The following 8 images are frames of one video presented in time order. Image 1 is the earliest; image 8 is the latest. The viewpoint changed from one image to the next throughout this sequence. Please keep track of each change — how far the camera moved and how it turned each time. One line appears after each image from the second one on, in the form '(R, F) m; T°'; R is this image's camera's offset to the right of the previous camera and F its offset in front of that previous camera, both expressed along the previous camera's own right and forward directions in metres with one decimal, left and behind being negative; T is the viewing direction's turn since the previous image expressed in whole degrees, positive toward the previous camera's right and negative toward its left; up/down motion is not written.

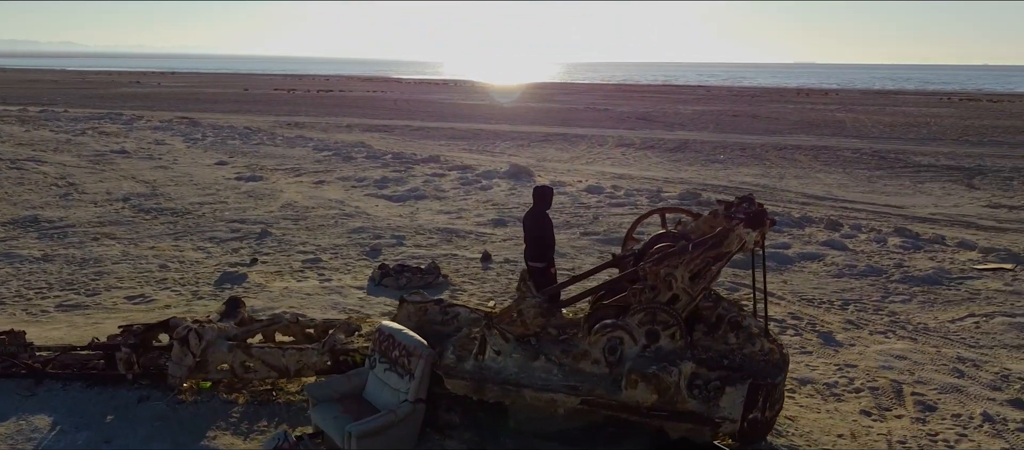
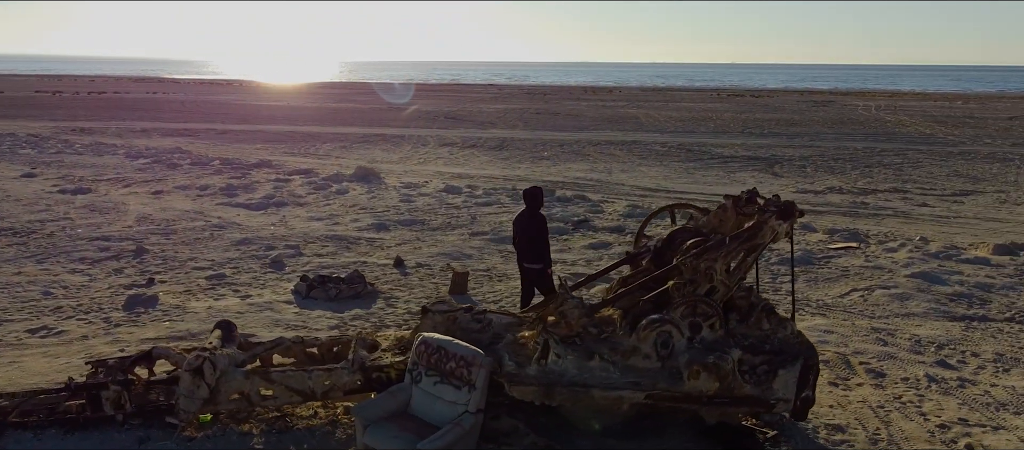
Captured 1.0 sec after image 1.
(-1.5, +0.2) m; +14°
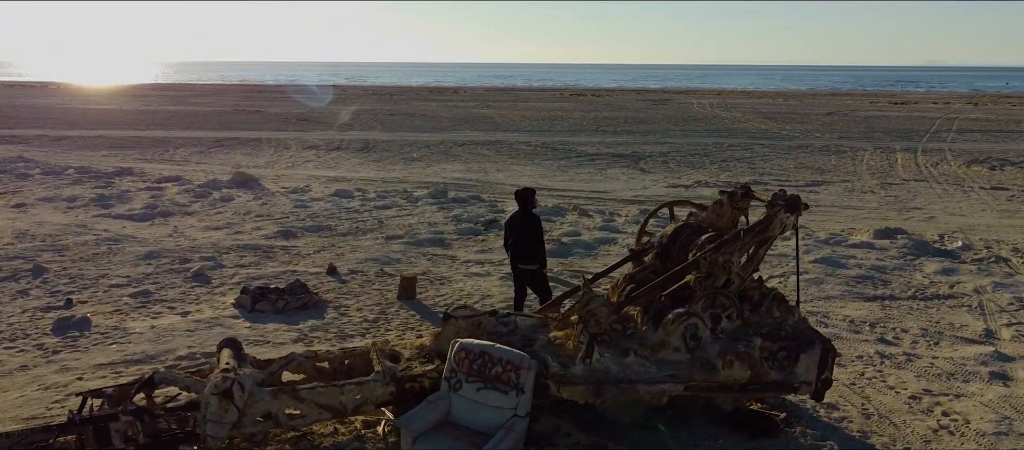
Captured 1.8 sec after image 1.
(-1.1, +0.1) m; +11°
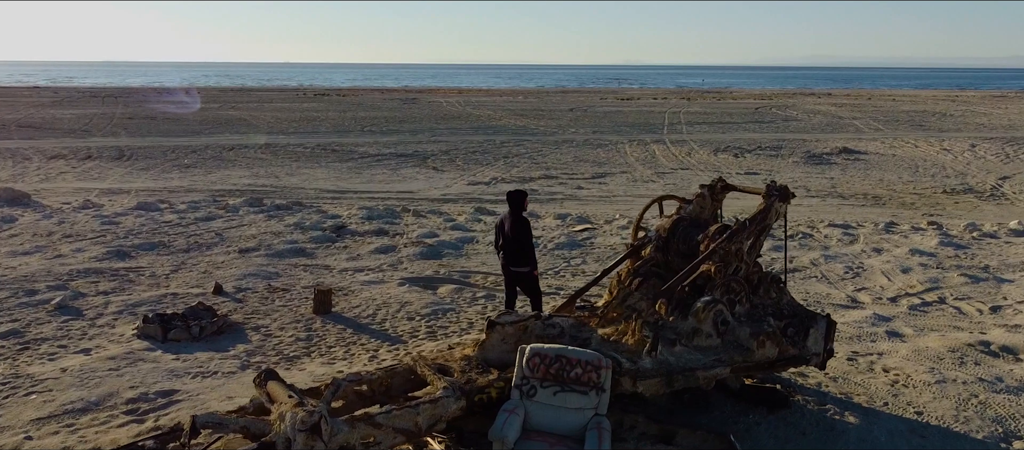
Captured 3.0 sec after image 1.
(-1.9, +0.3) m; +17°
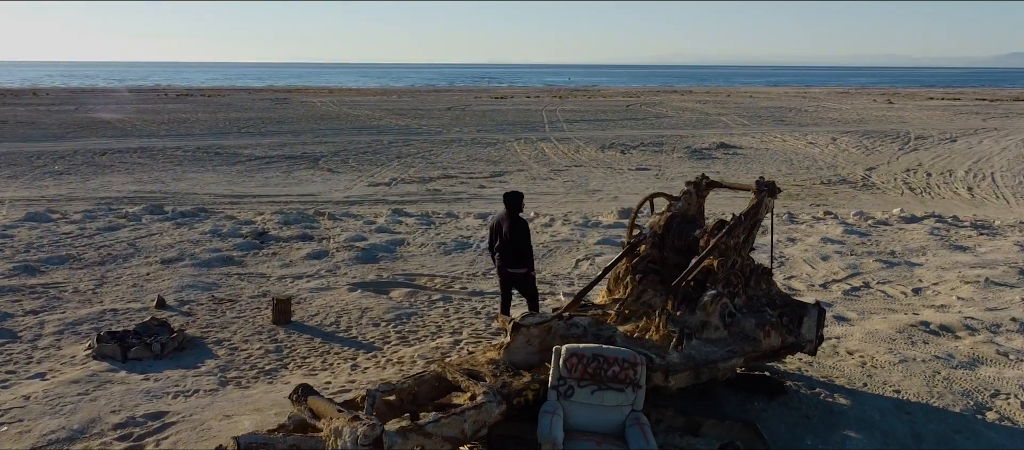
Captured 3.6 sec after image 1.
(-0.9, +0.1) m; +9°
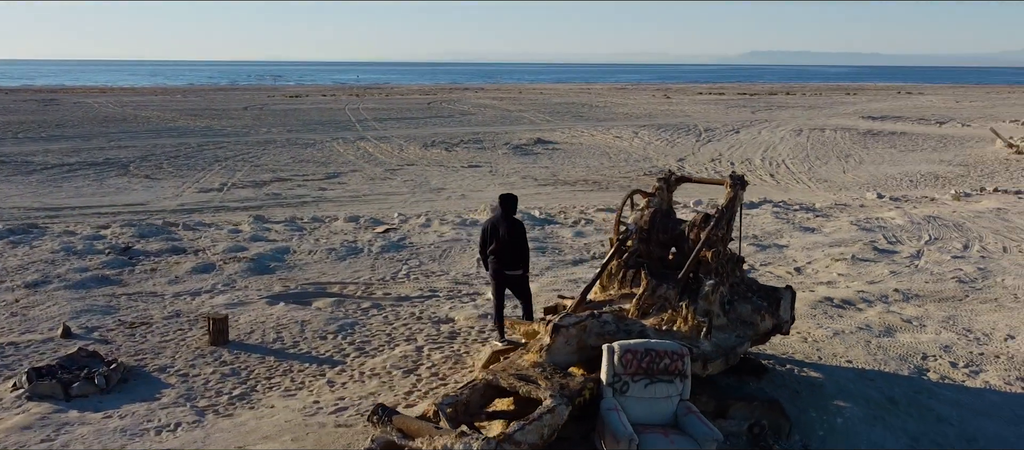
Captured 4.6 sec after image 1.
(-1.5, +0.2) m; +14°
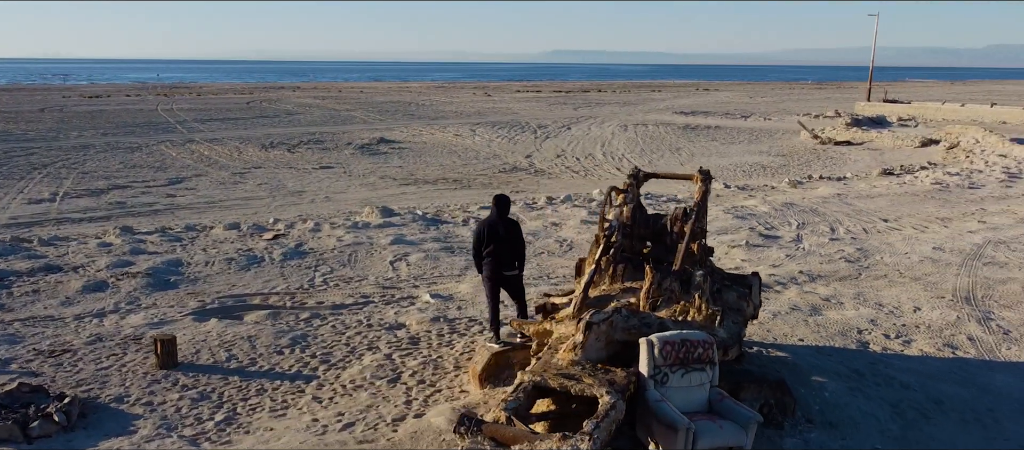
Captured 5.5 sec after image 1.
(-1.3, +0.2) m; +12°
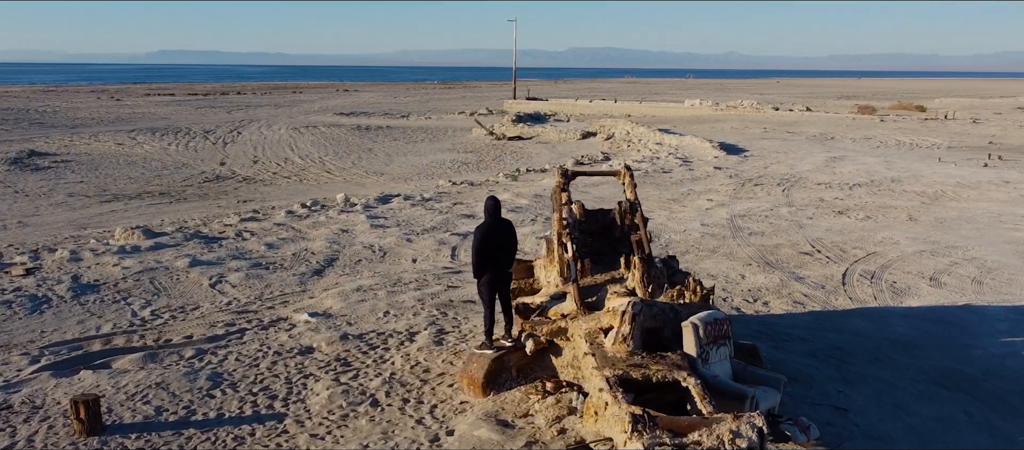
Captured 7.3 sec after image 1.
(-2.5, +0.5) m; +24°
